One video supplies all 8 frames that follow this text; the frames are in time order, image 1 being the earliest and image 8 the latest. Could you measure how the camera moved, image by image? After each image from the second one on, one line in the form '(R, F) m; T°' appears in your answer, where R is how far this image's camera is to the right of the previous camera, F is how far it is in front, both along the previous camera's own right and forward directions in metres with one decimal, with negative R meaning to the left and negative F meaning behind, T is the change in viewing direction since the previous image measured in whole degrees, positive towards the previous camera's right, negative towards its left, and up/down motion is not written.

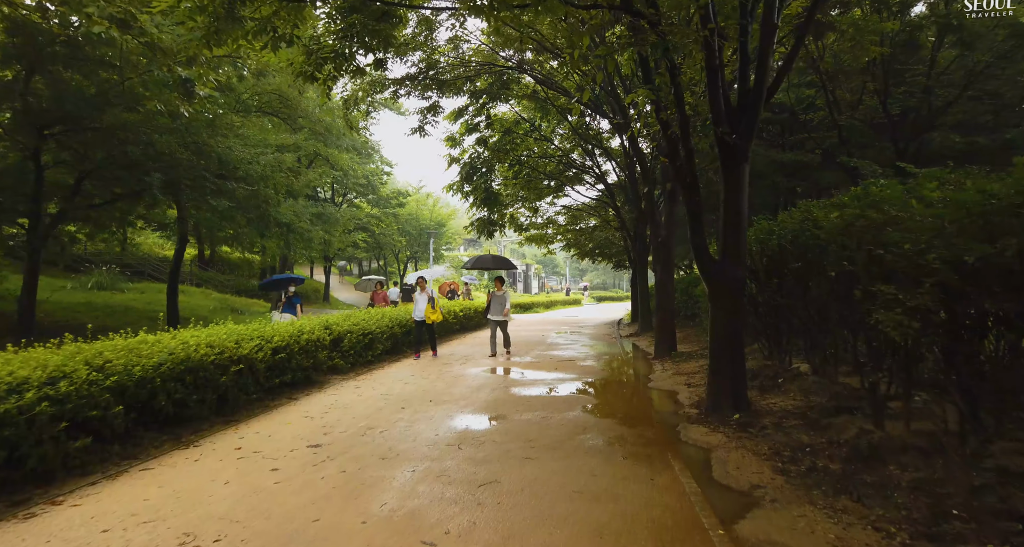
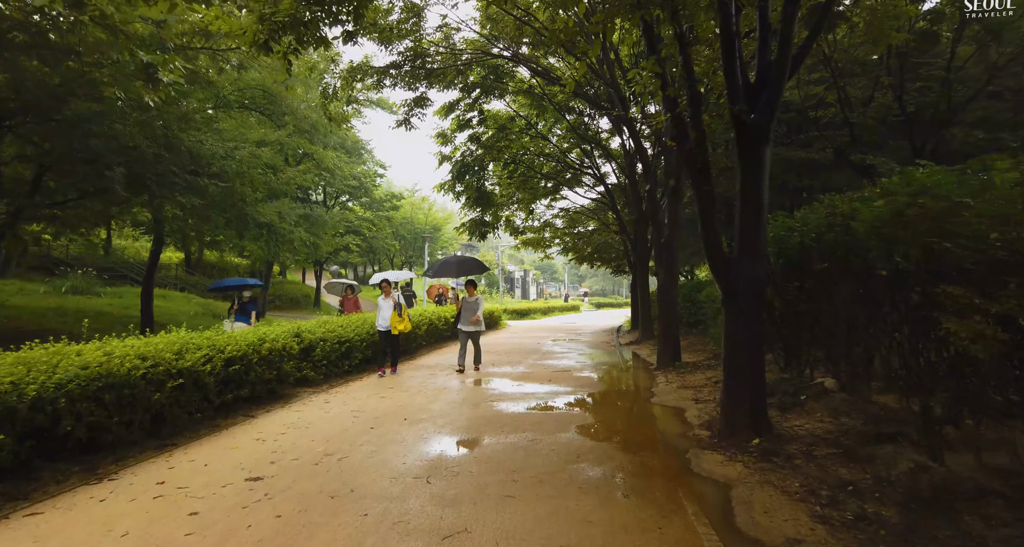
(+0.1, +0.7) m; 0°
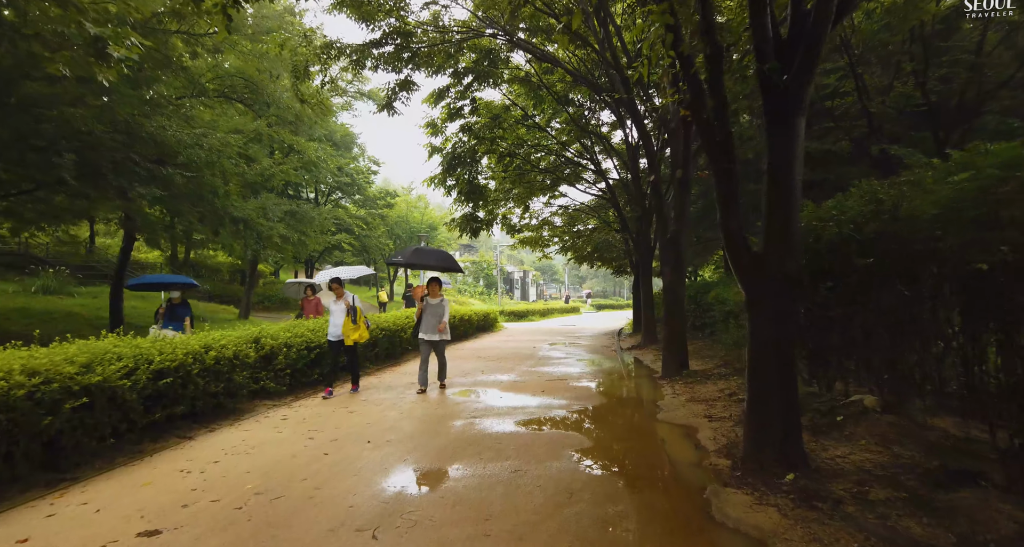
(+0.2, +0.8) m; 0°
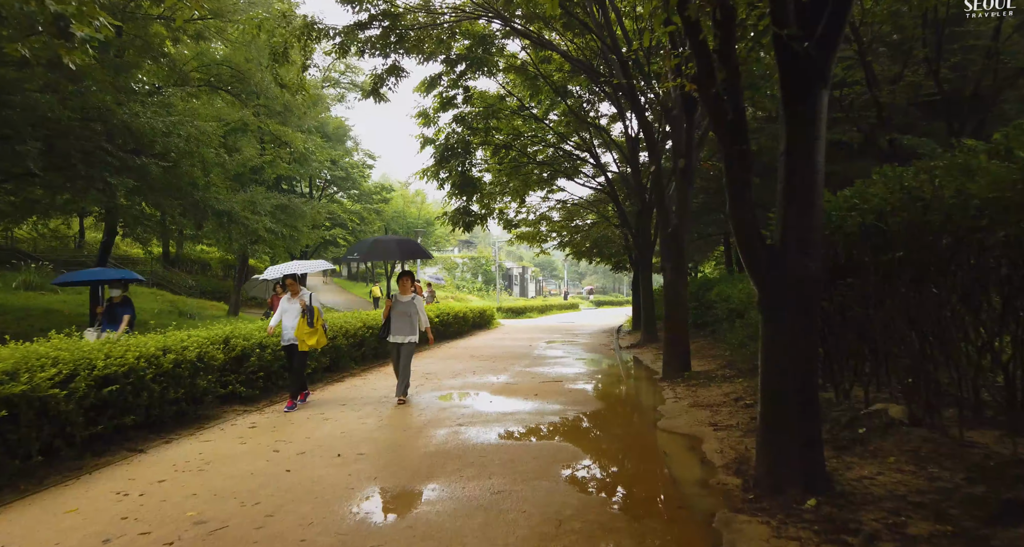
(+0.1, +0.5) m; 0°
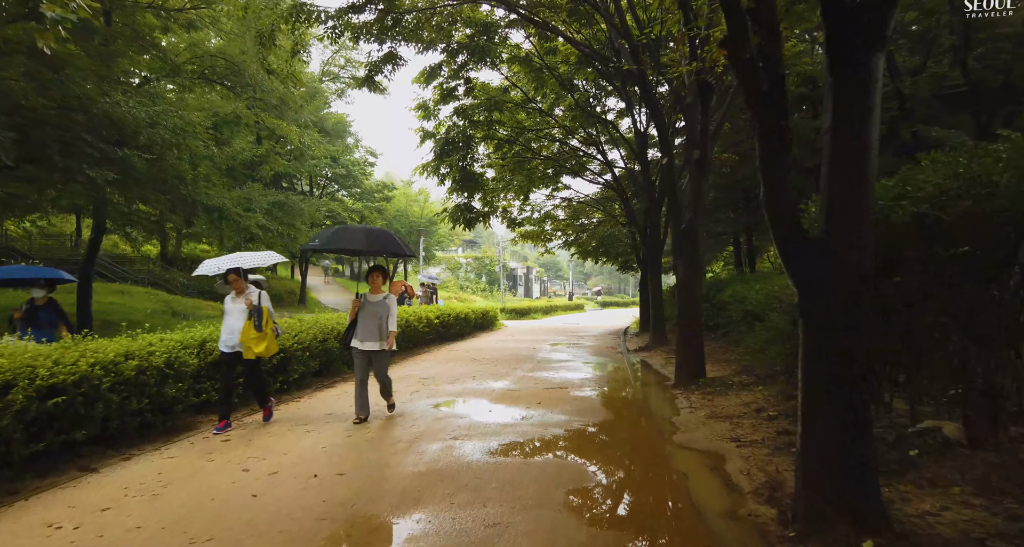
(0.0, +0.5) m; -1°
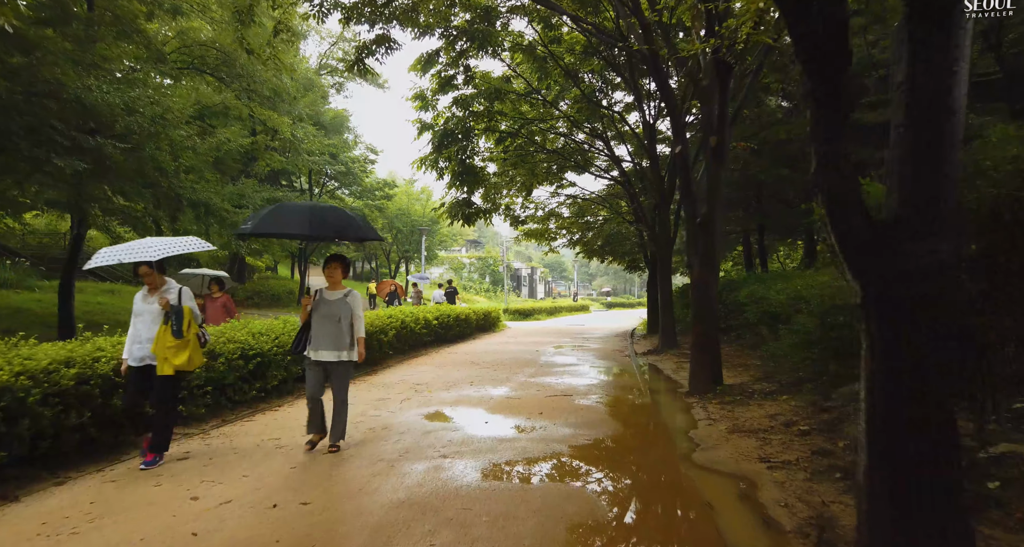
(+0.1, +0.6) m; -1°
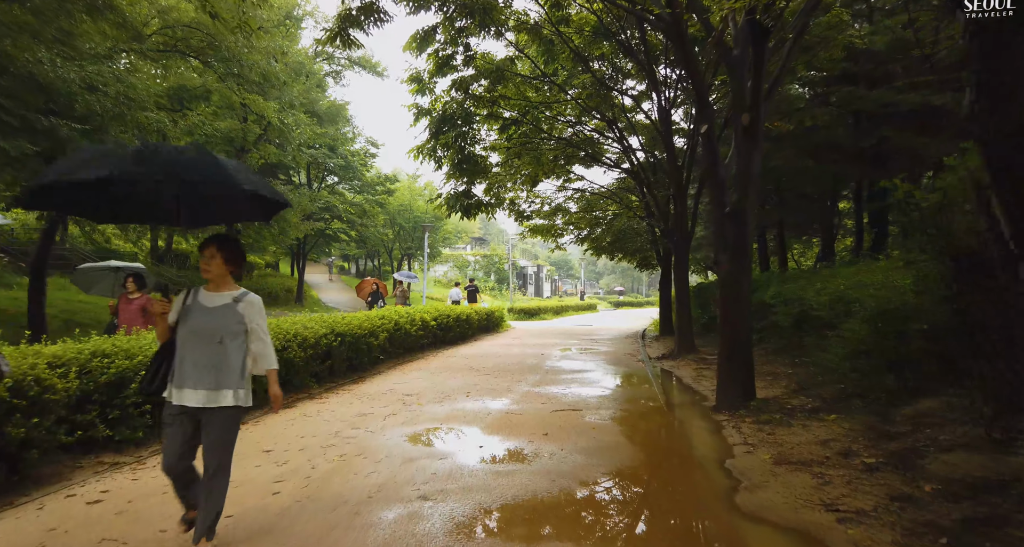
(+0.1, +0.8) m; -1°
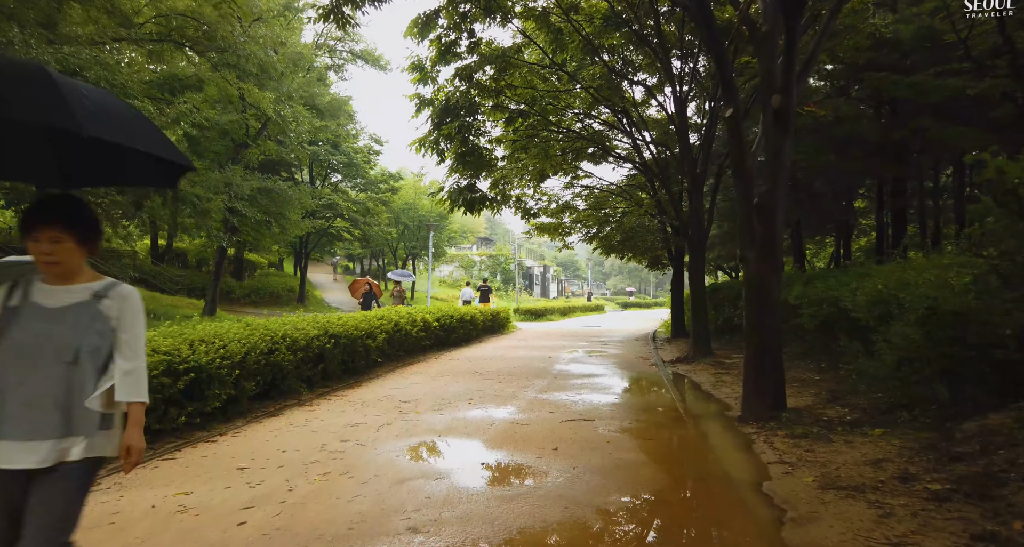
(0.0, +0.5) m; -1°
